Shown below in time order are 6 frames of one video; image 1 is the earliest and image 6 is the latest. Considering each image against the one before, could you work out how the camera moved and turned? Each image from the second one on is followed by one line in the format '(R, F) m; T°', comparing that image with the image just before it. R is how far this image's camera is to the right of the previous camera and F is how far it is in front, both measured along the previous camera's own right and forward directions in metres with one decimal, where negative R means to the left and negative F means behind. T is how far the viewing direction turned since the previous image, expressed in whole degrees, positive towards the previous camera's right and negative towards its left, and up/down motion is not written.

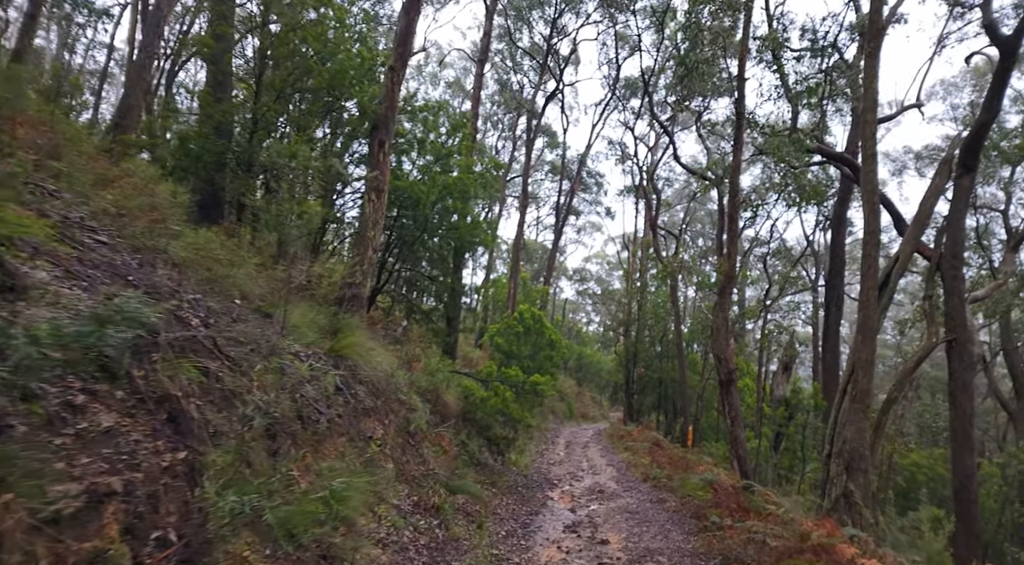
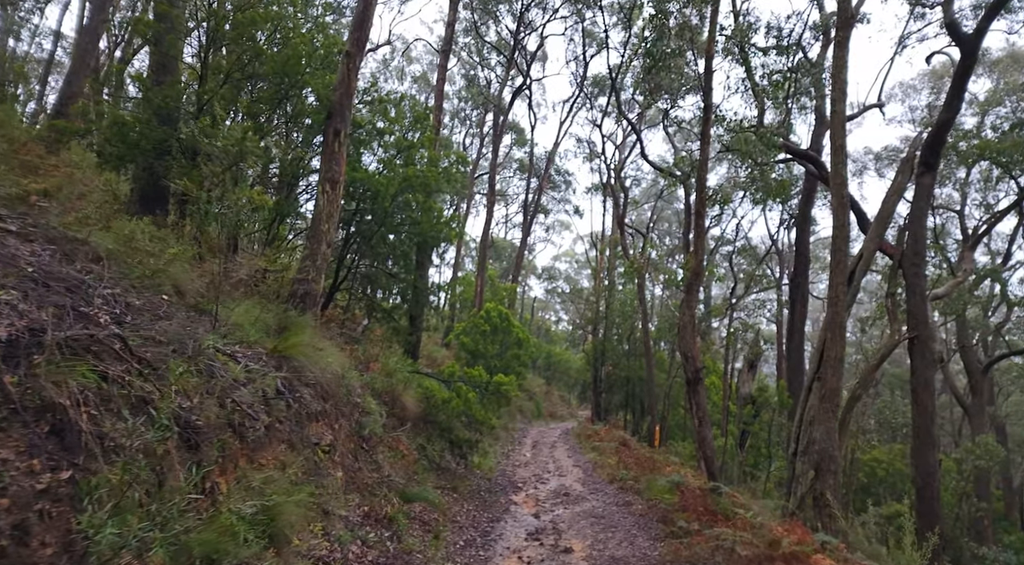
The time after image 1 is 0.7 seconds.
(+0.1, +0.4) m; +3°
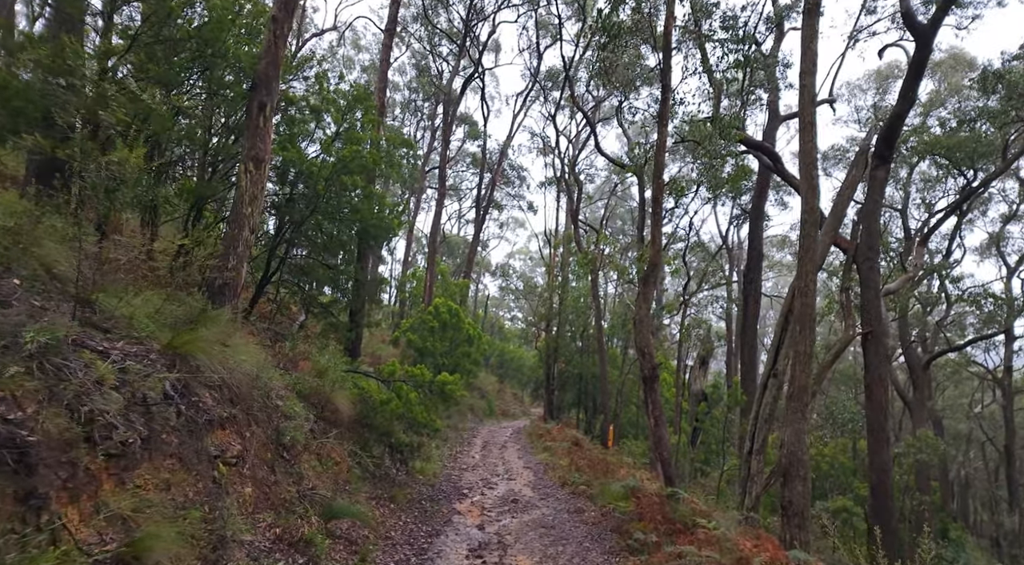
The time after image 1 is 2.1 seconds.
(+0.1, +0.7) m; +4°
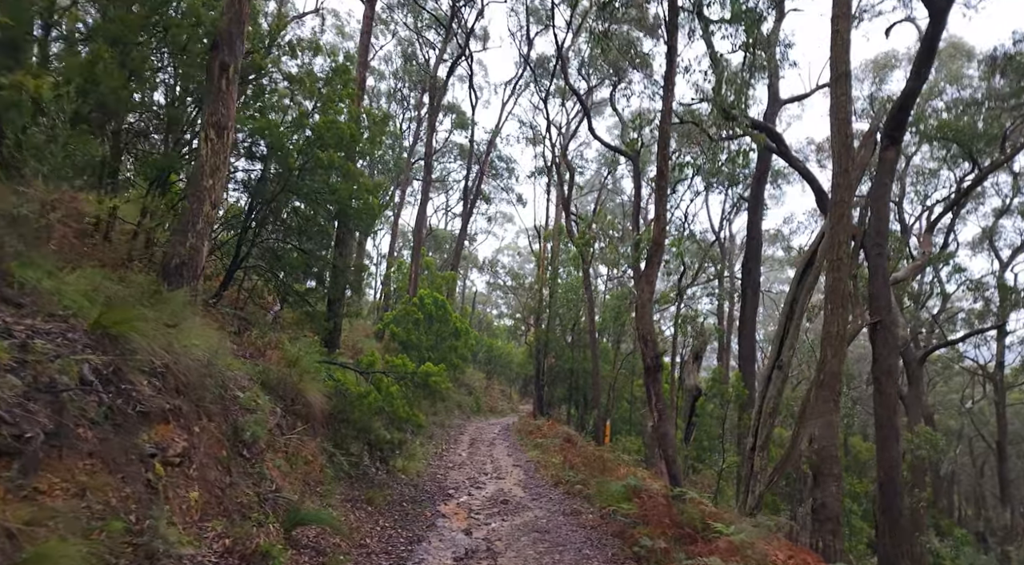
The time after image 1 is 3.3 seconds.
(0.0, +0.8) m; +1°
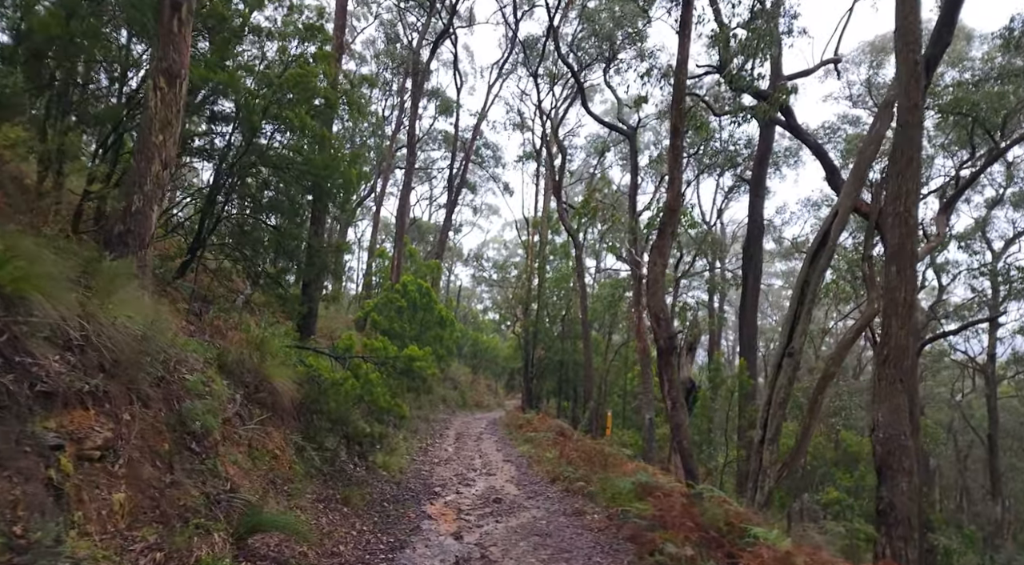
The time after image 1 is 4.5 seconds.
(-0.1, +0.9) m; +1°
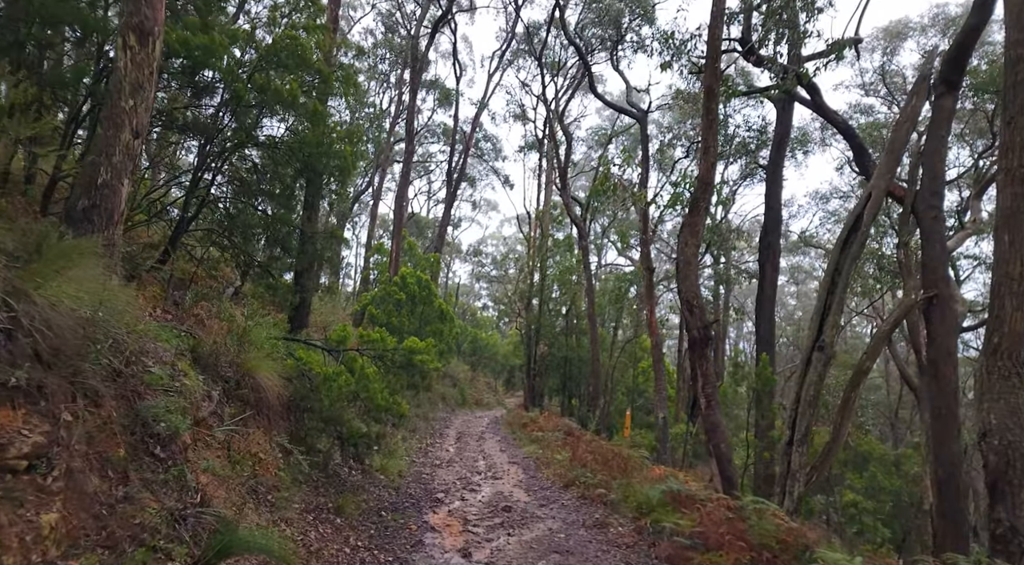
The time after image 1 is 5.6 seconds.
(-0.2, +0.8) m; 0°
